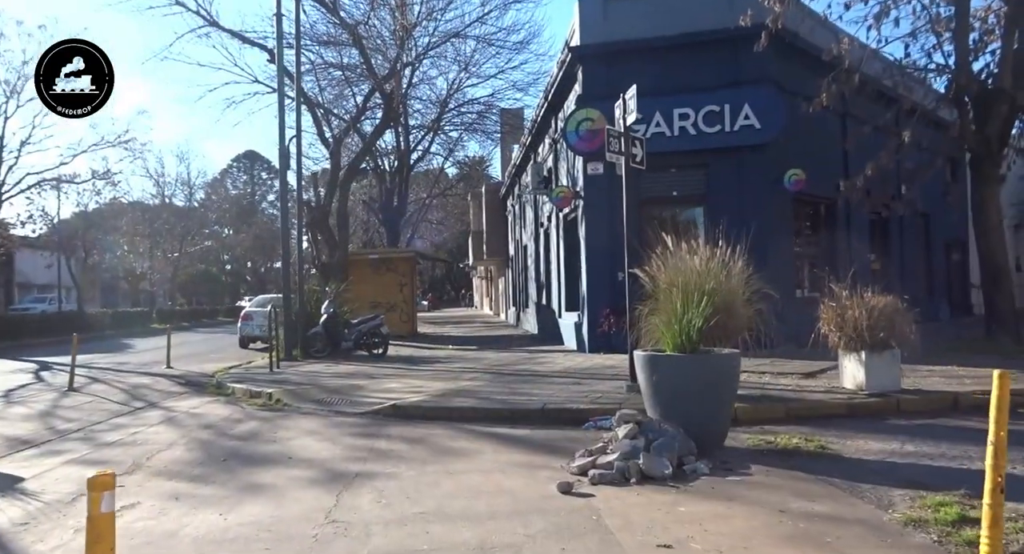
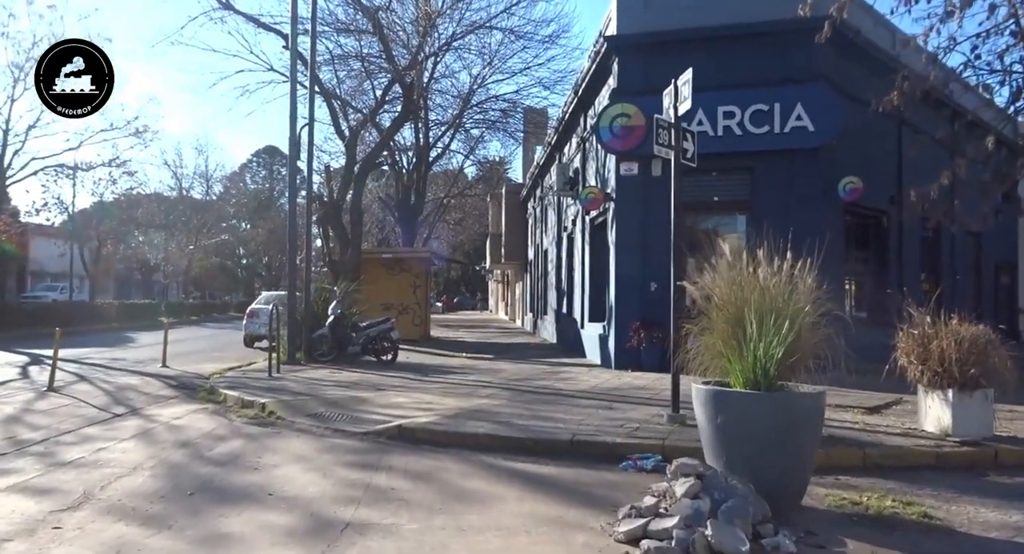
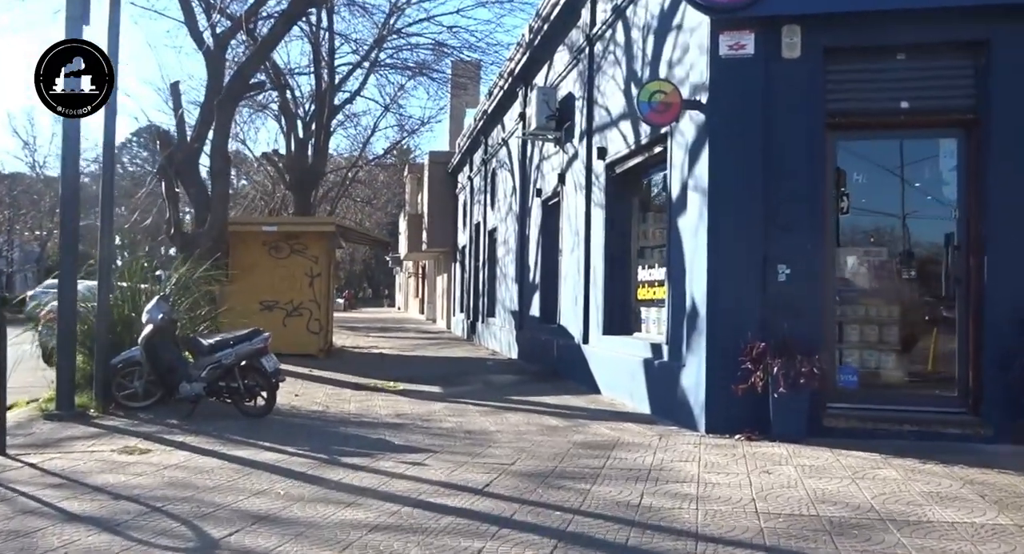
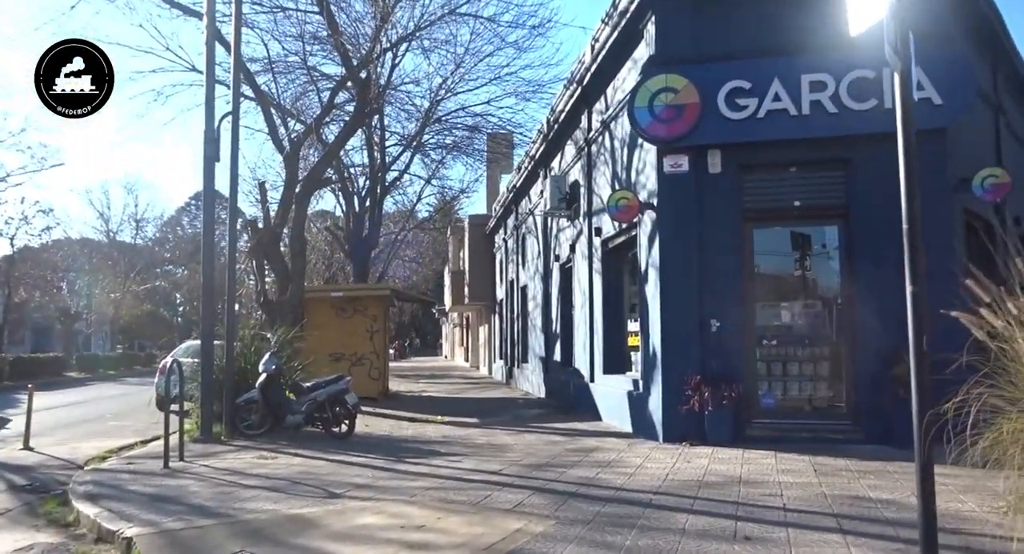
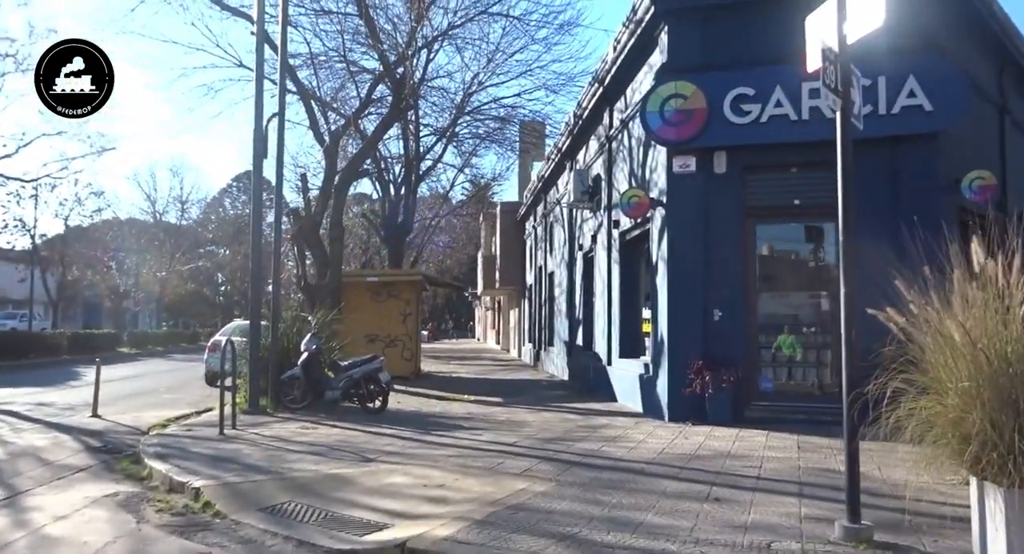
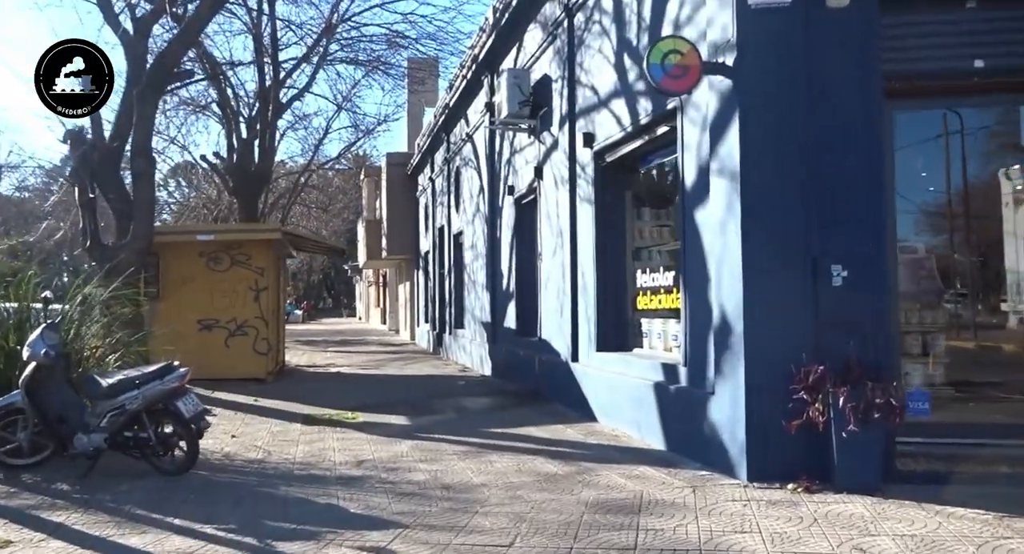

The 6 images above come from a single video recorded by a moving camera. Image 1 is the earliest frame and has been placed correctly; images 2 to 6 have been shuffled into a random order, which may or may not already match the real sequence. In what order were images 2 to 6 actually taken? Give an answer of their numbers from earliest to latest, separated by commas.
2, 5, 4, 3, 6
